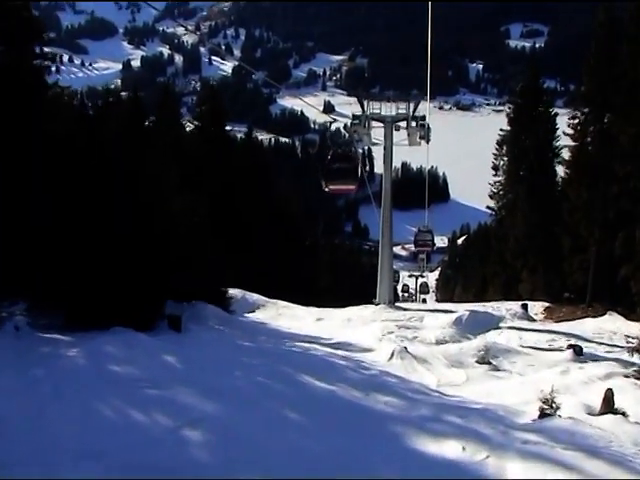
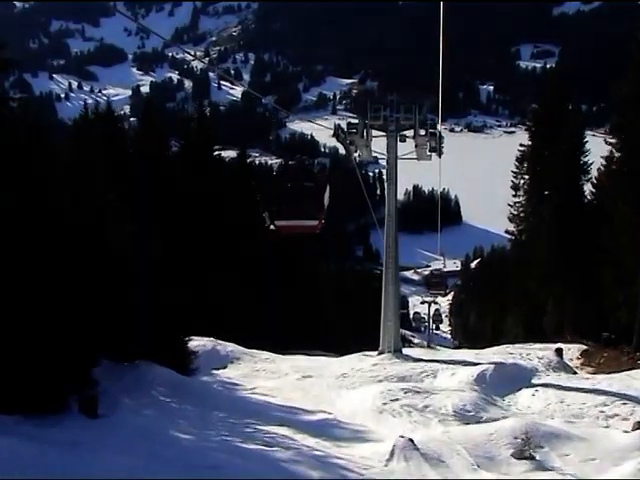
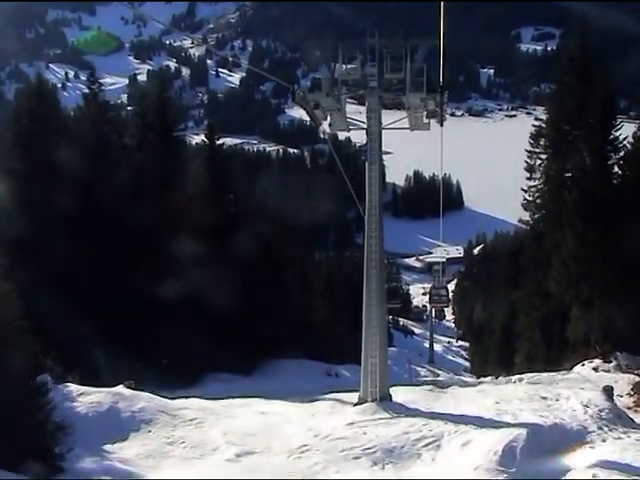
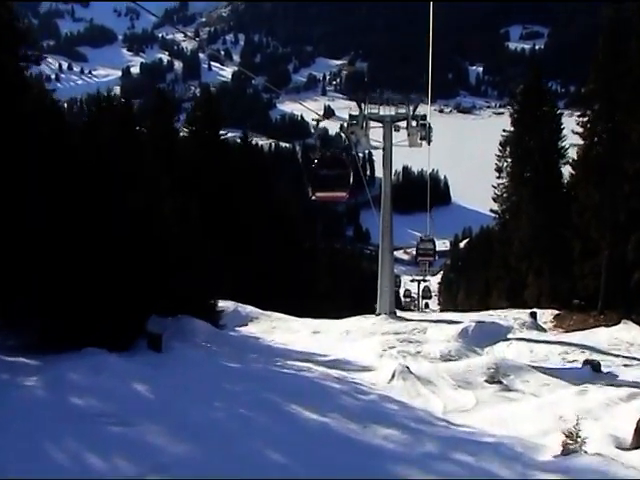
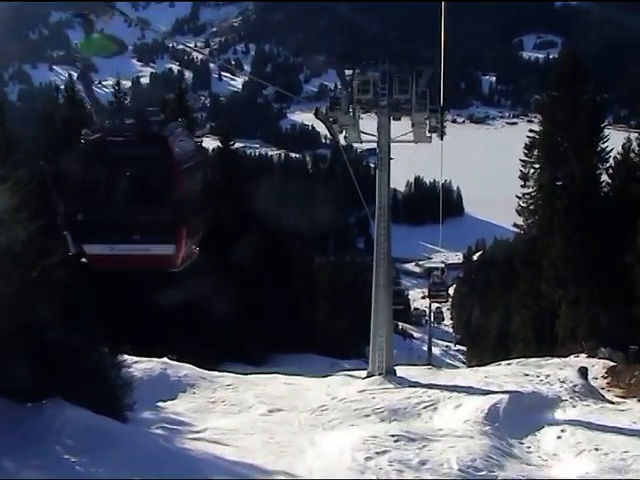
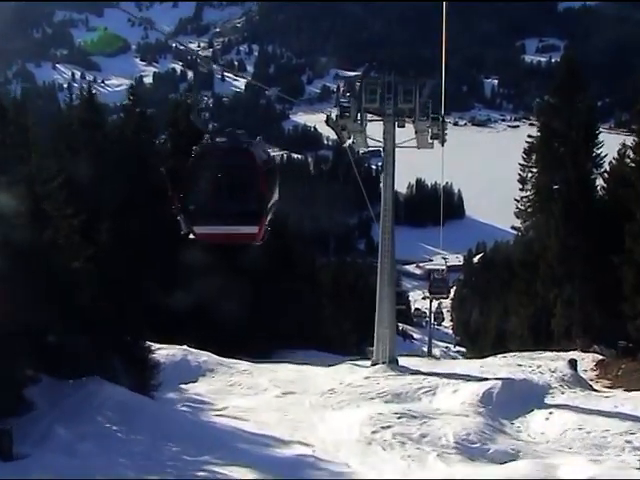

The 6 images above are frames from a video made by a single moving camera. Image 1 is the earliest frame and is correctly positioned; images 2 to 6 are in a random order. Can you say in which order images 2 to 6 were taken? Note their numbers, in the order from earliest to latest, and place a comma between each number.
4, 2, 6, 5, 3
